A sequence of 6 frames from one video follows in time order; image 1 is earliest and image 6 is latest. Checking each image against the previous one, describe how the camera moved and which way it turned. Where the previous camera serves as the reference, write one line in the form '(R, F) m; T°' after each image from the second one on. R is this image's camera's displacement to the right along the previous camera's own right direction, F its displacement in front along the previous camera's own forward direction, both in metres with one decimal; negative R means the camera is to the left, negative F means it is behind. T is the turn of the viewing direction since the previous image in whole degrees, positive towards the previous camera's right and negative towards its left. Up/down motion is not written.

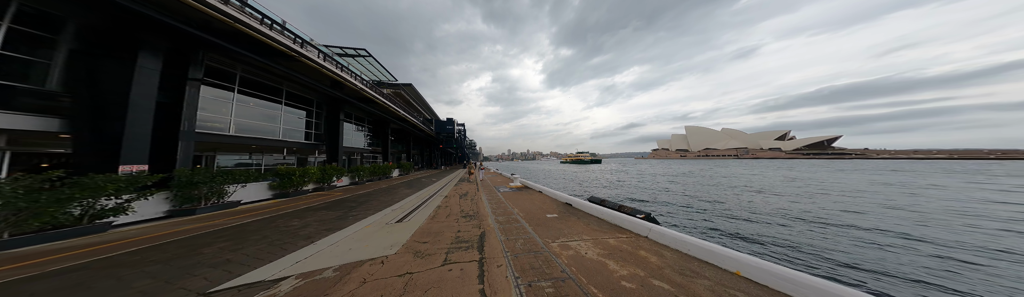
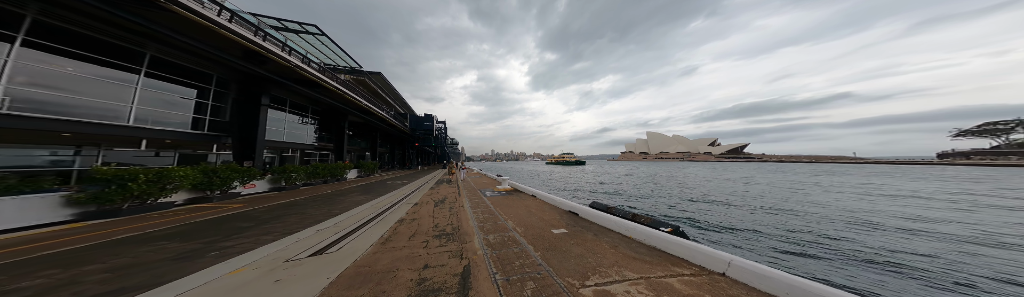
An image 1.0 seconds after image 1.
(-0.4, +1.9) m; +7°
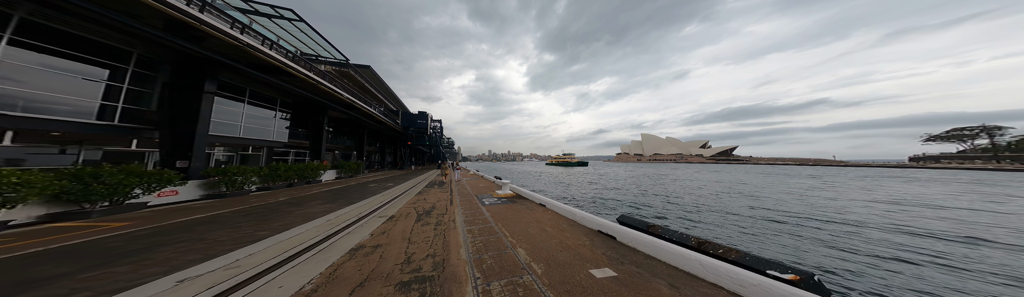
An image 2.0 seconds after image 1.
(-0.4, +1.8) m; +1°
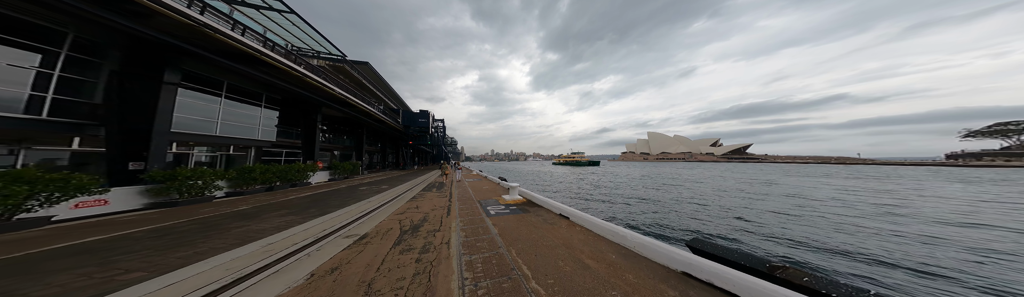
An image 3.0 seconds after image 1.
(-0.3, +1.7) m; -1°
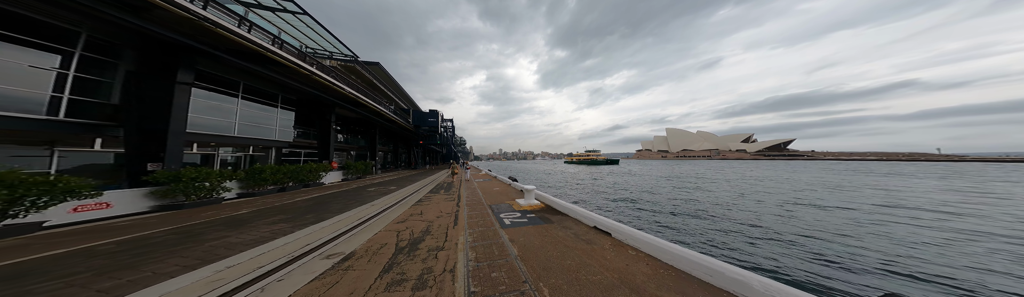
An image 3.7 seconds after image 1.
(-0.2, +1.1) m; -4°
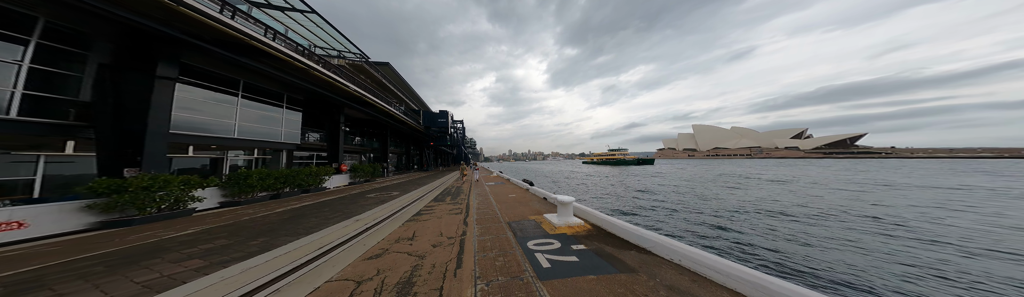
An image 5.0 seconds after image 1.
(-0.5, +2.2) m; -5°
